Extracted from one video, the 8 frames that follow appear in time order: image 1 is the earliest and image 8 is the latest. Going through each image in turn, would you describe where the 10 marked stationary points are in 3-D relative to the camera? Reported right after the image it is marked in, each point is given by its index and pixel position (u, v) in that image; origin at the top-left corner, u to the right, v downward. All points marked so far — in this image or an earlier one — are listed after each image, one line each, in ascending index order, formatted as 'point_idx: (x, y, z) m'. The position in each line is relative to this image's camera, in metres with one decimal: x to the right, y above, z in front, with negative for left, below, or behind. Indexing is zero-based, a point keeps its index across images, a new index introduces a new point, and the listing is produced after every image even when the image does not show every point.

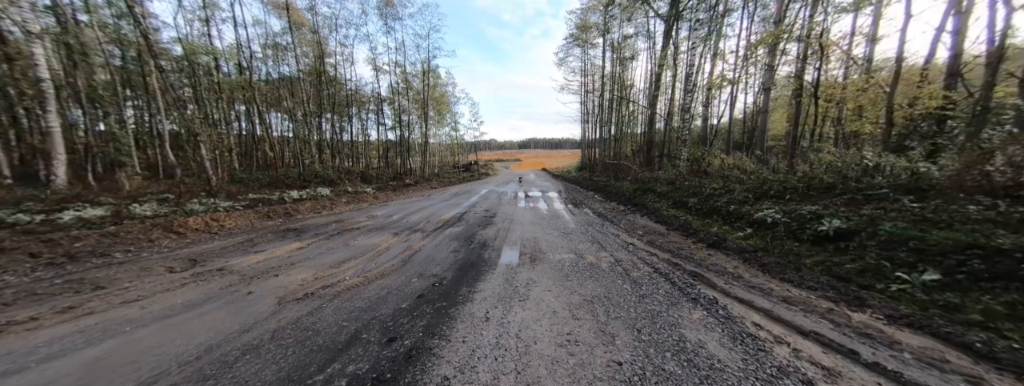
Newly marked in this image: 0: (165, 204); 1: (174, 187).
0: (-9.4, -0.3, +7.4) m
1: (-12.1, +0.2, +9.9) m
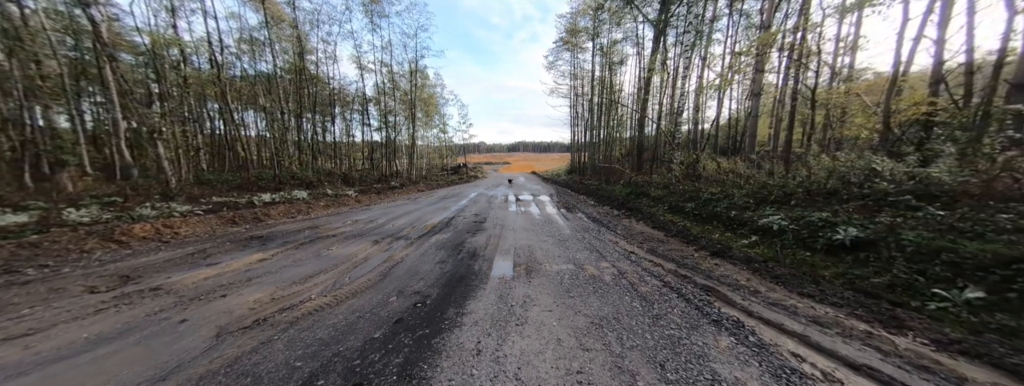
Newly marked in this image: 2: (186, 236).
0: (-9.6, -0.4, +6.5) m
1: (-12.4, +0.1, +8.9) m
2: (-7.3, -1.0, +6.1) m
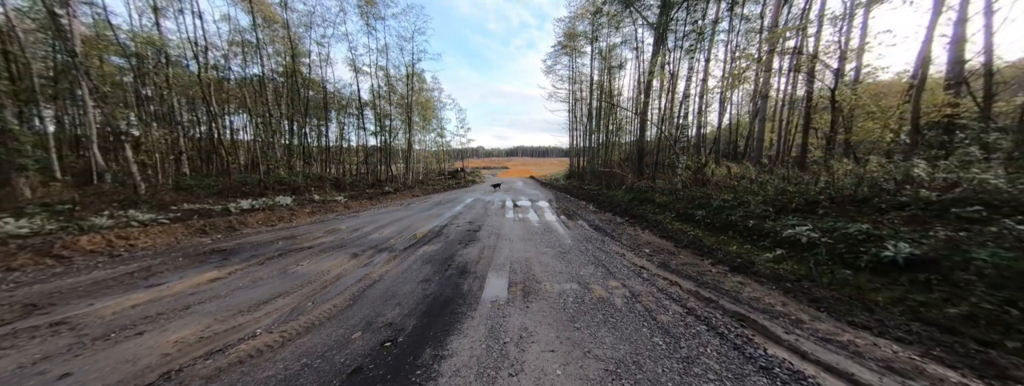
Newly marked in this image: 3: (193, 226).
0: (-9.7, -0.5, +5.9) m
1: (-12.5, -0.1, +8.2) m
2: (-7.4, -1.1, +5.5) m
3: (-8.4, -0.9, +7.2) m
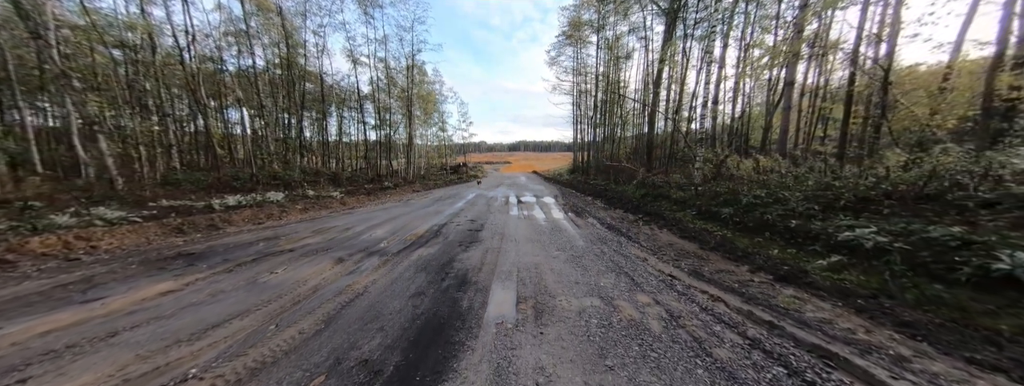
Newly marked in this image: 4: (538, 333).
0: (-9.6, -0.5, +5.3) m
1: (-12.4, +0.1, +7.6) m
2: (-7.3, -1.1, +4.9) m
3: (-8.2, -0.8, +6.6) m
4: (+0.2, -1.3, +2.6) m
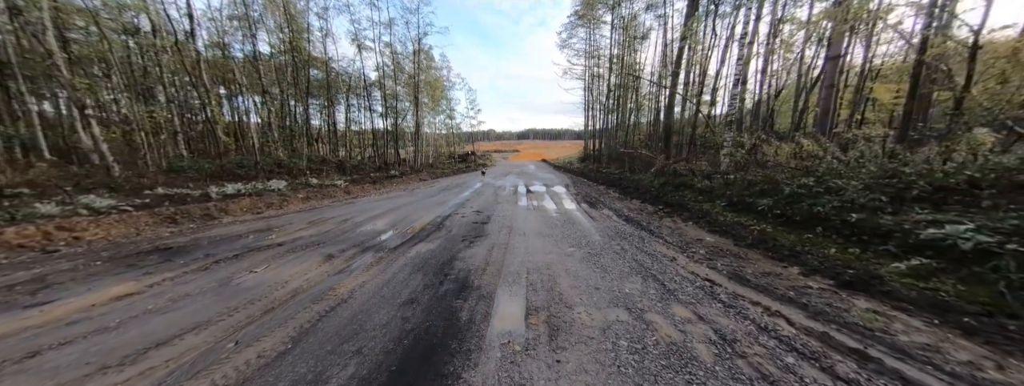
0: (-9.4, -0.3, +5.0) m
1: (-12.2, +0.4, +7.4) m
2: (-7.1, -0.9, +4.6) m
3: (-8.0, -0.5, +6.3) m
4: (+0.3, -1.2, +2.1) m
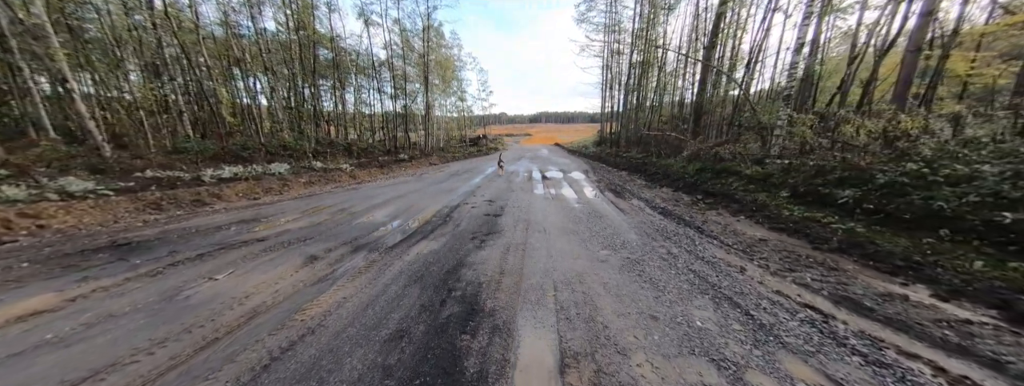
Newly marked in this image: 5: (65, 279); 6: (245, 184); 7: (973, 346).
0: (-9.1, 0.0, +4.5) m
1: (-11.7, +0.8, +7.0) m
2: (-6.8, -0.7, +4.0) m
3: (-7.7, -0.2, +5.7) m
4: (+0.5, -1.2, +1.2) m
5: (-4.5, -0.9, +2.8) m
6: (-7.8, +0.3, +8.1) m
7: (+3.3, -1.1, +2.0) m
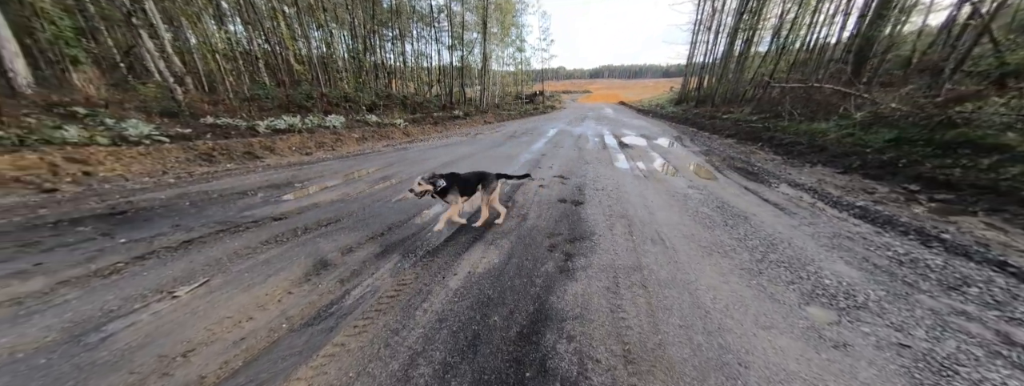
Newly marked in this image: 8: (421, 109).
0: (-7.8, +0.8, +4.3) m
1: (-9.9, +2.2, +7.1) m
2: (-5.7, -0.1, +3.5) m
3: (-6.2, +0.7, +5.3) m
4: (+0.9, -1.6, -0.4) m
5: (-3.7, -0.6, +2.0) m
6: (-5.8, +1.5, +7.5) m
7: (+3.8, -1.6, -0.2) m
8: (-5.1, +4.7, +15.6) m
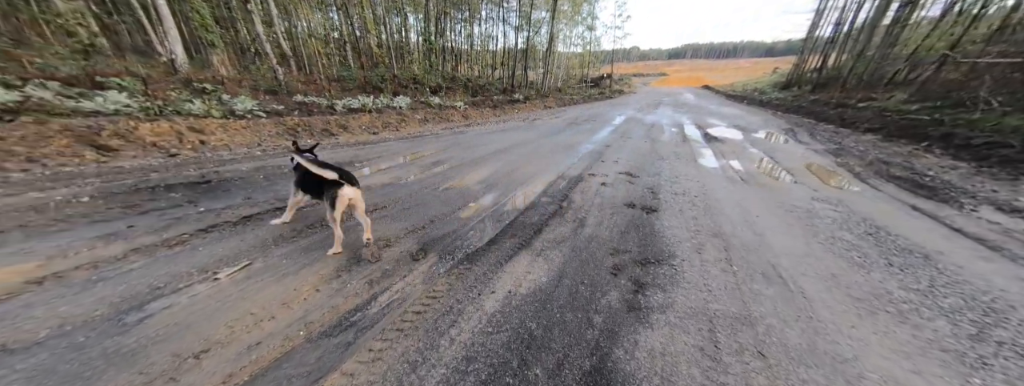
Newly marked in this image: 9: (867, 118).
0: (-6.8, +1.5, +5.2) m
1: (-8.1, +3.1, +8.3) m
2: (-5.0, +0.4, +4.1) m
3: (-5.0, +1.3, +5.9) m
4: (+0.6, -1.8, -1.0) m
5: (-3.3, -0.4, +2.2) m
6: (-4.1, +2.2, +7.9) m
7: (+3.5, -2.0, -1.4) m
8: (-1.5, +5.7, +15.5) m
9: (+11.5, +2.4, +8.7) m
